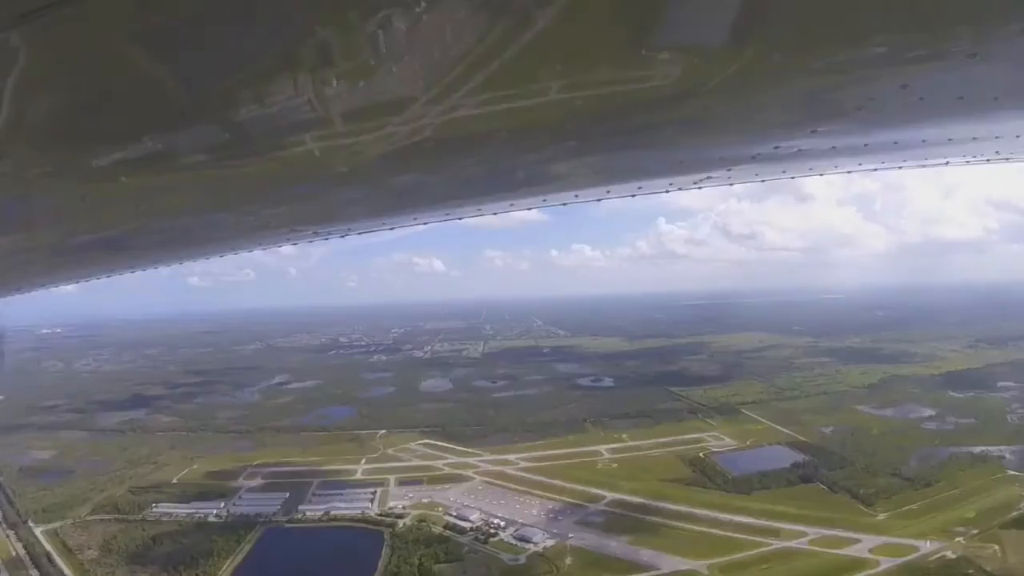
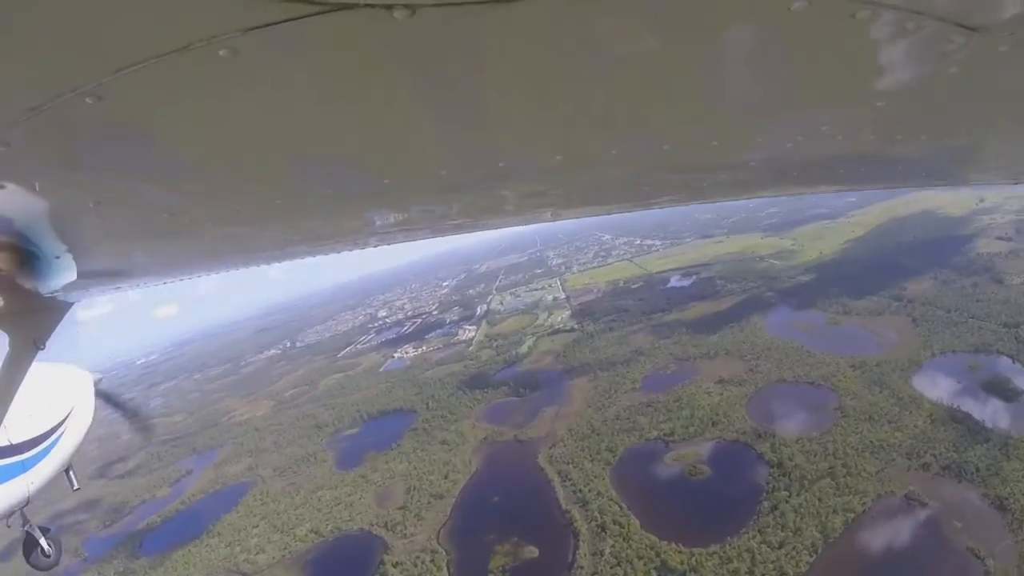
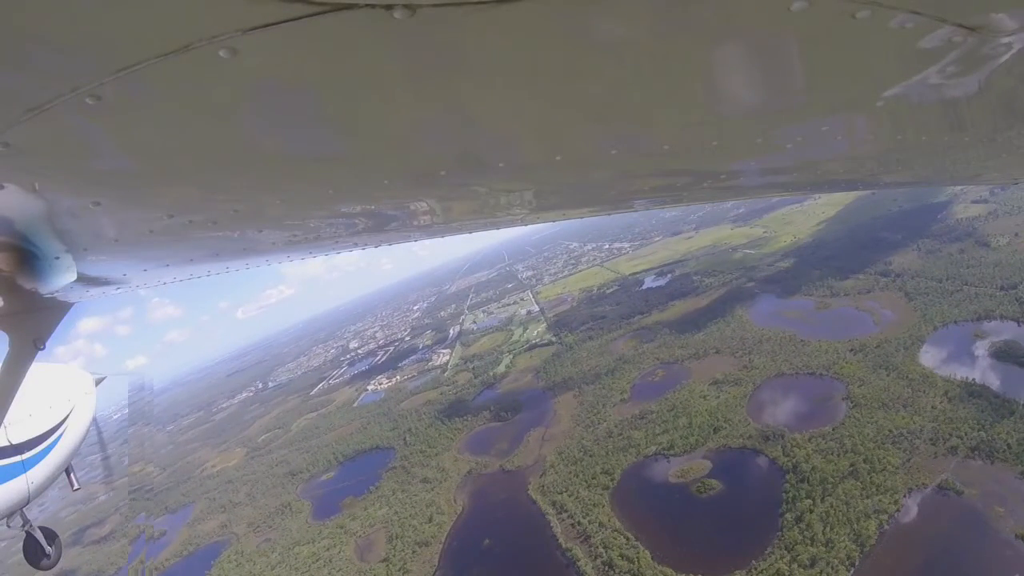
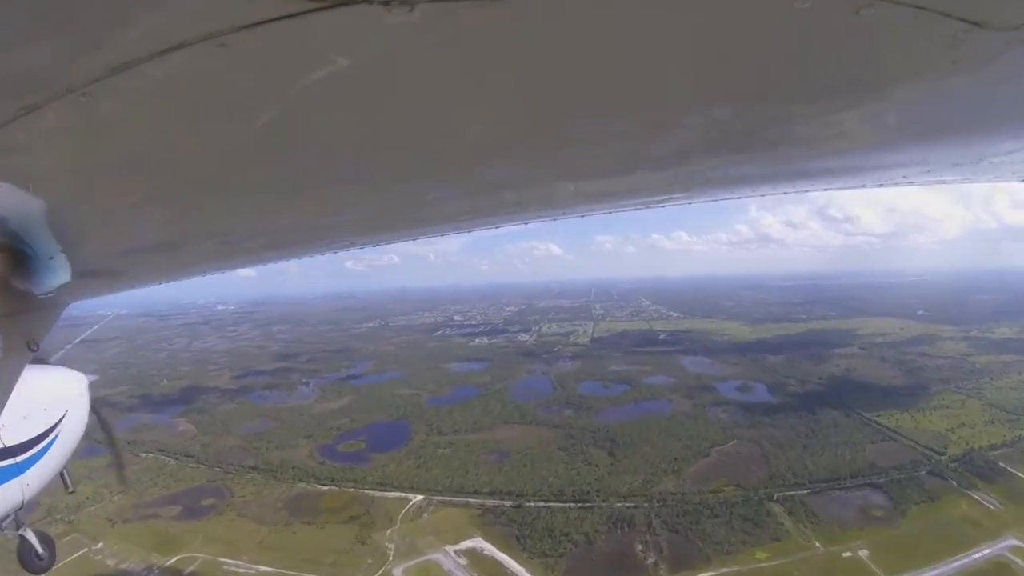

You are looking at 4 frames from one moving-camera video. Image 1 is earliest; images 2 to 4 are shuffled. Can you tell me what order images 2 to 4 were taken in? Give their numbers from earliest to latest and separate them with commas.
4, 2, 3
